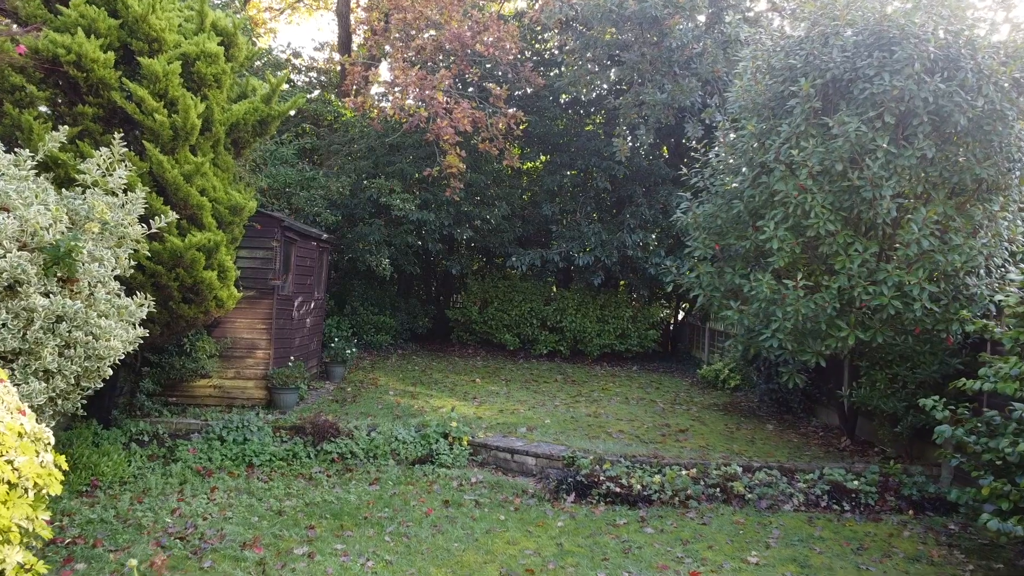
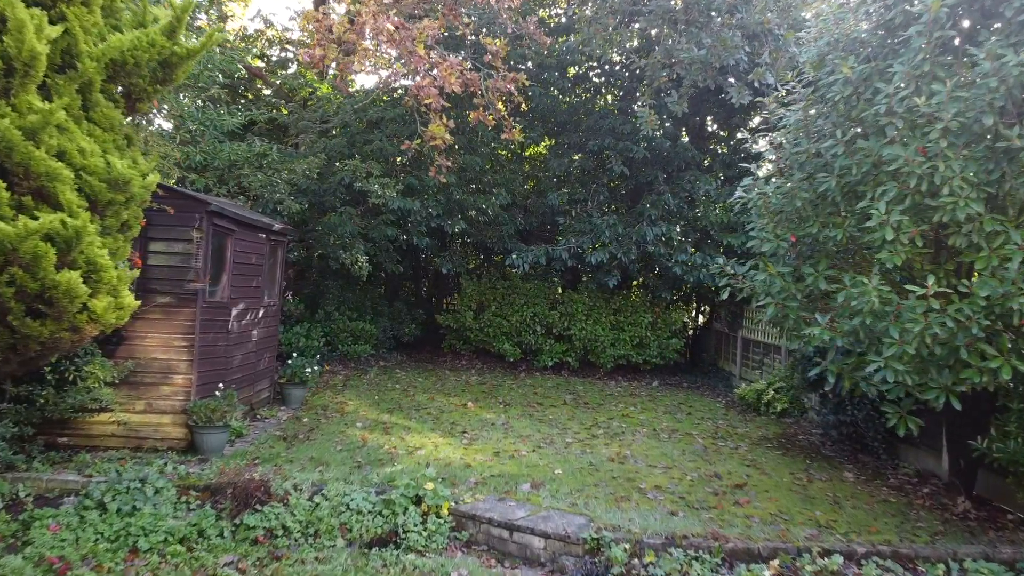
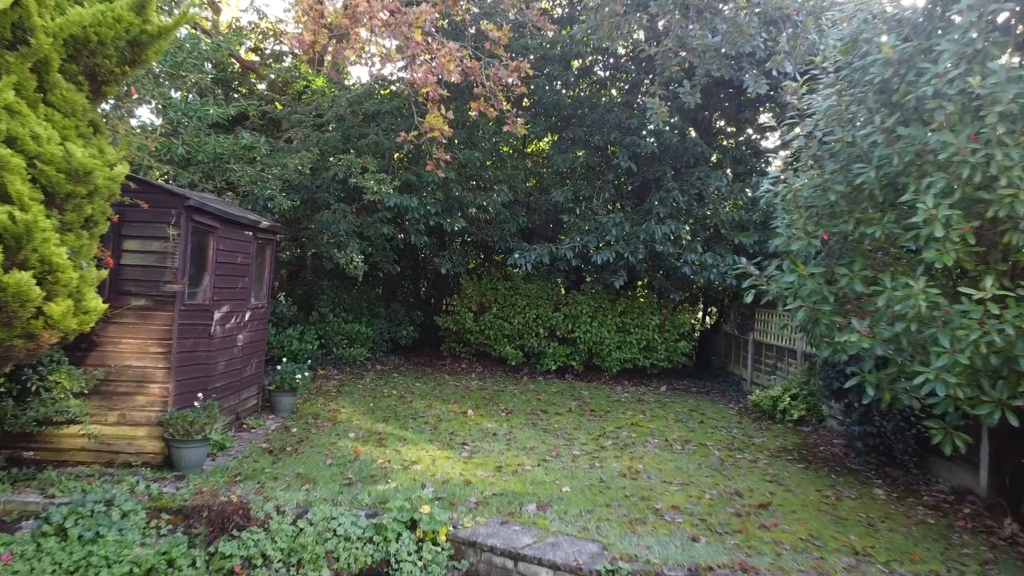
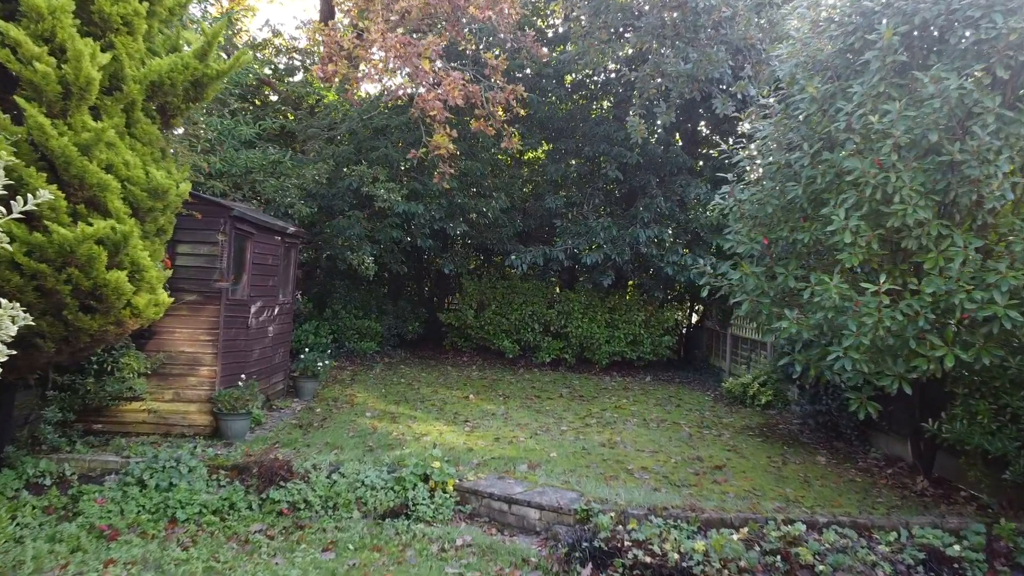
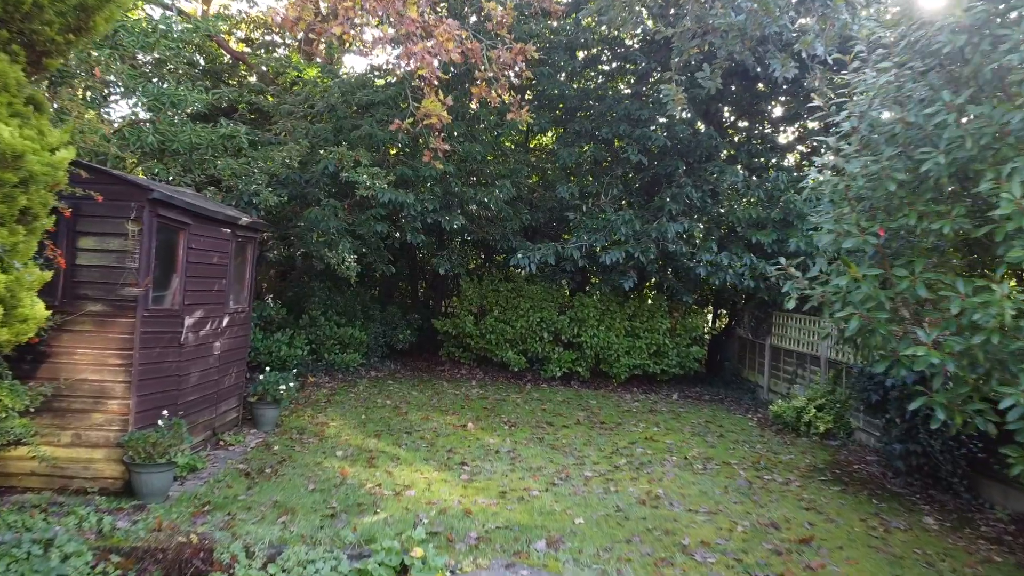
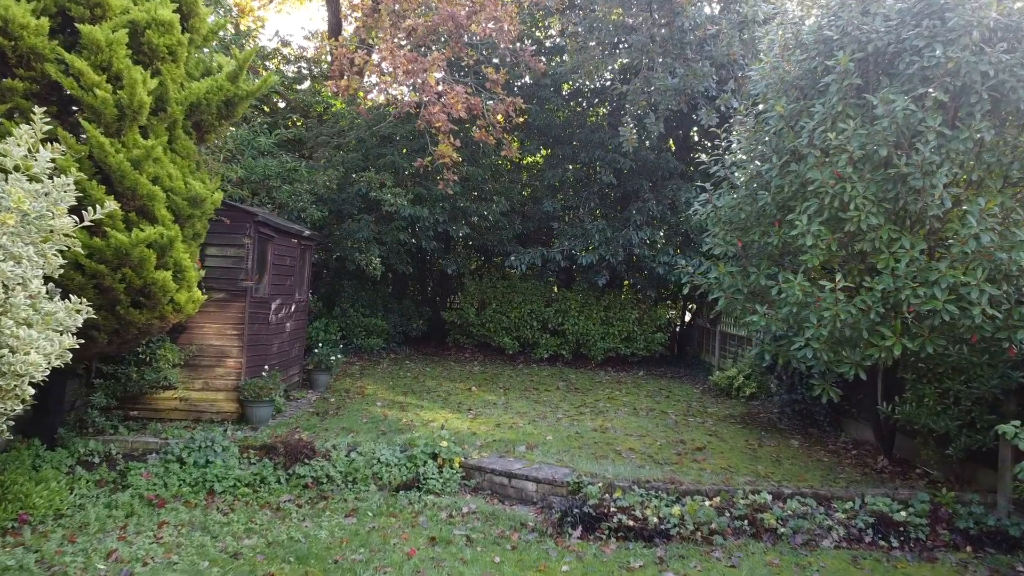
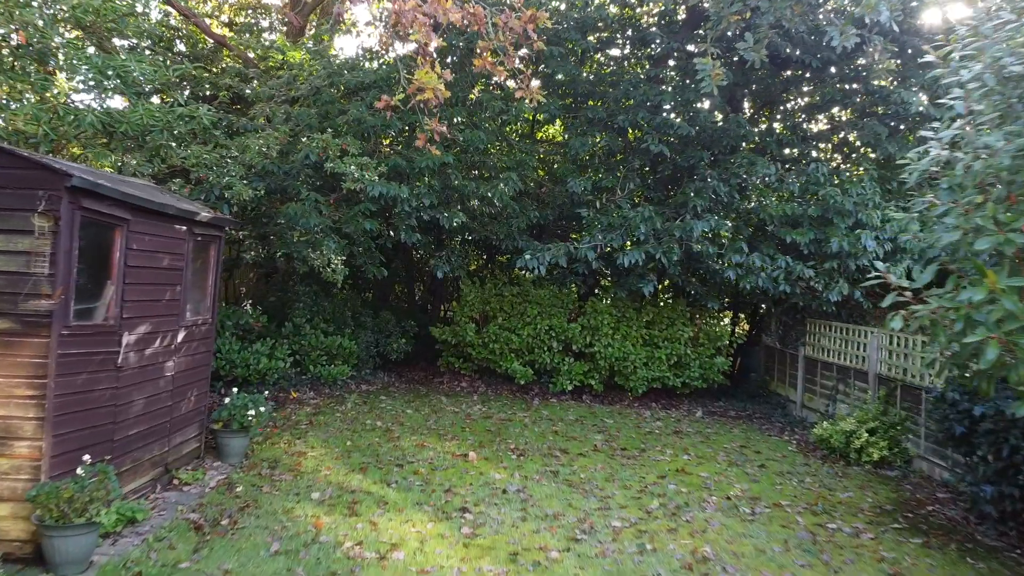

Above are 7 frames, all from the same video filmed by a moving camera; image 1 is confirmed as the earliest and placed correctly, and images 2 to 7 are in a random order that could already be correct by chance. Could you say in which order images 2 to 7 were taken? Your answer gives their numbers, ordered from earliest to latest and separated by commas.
6, 4, 2, 3, 5, 7
